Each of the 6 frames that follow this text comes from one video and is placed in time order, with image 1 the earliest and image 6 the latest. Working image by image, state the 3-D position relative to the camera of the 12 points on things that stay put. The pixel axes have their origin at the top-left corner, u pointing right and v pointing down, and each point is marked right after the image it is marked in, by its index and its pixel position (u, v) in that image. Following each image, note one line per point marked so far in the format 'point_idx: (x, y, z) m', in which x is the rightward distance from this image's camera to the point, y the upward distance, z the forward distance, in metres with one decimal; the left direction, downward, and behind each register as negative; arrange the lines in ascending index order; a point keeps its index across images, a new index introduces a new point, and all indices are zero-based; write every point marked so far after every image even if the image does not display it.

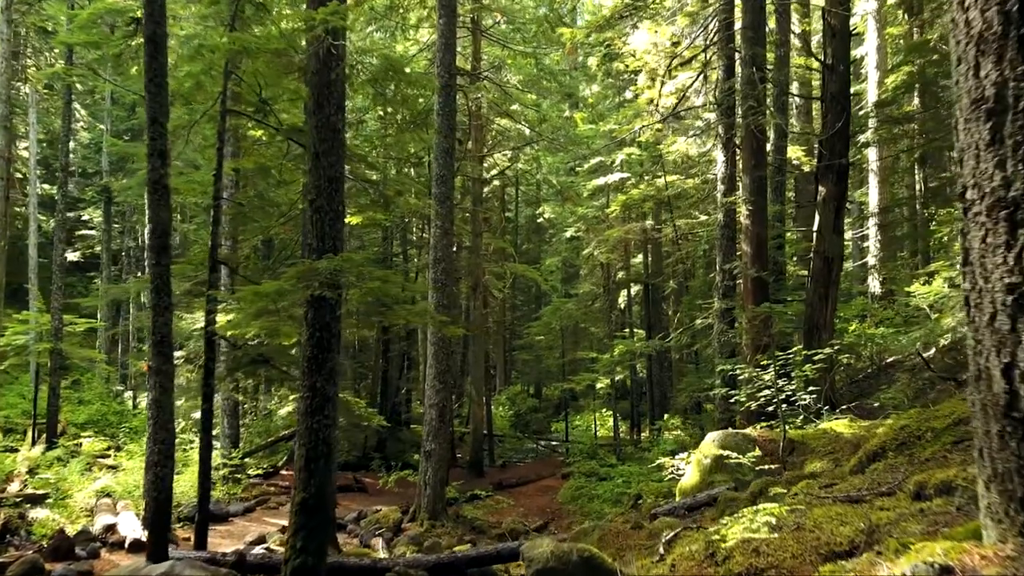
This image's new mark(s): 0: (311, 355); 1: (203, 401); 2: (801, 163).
0: (-1.6, -0.6, +6.2) m
1: (-3.3, -1.2, +8.2) m
2: (+5.9, +2.5, +15.8) m
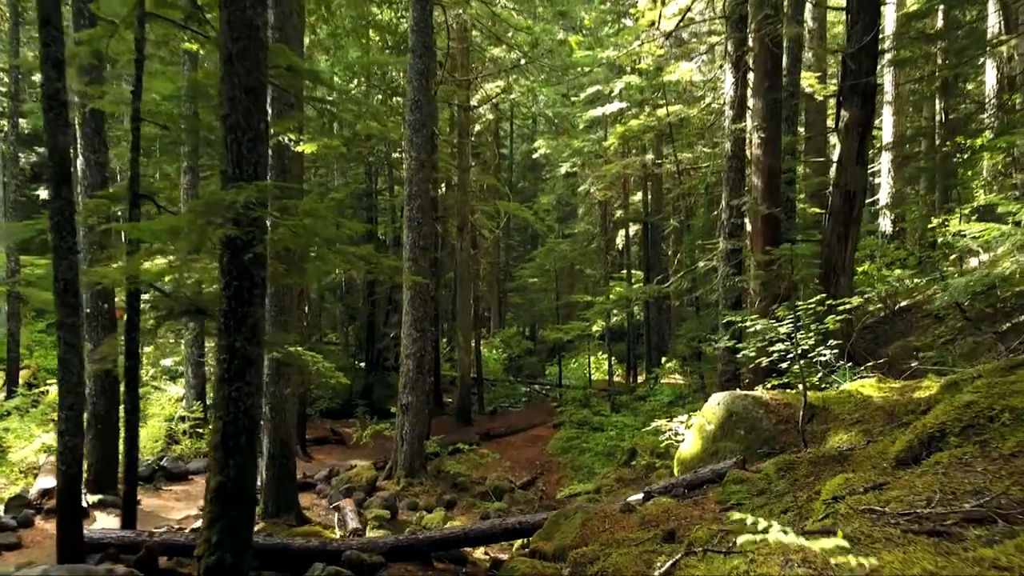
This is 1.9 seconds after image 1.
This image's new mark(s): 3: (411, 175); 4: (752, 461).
0: (-1.9, -0.1, +5.1) m
1: (-3.5, -0.6, +7.0) m
2: (+5.7, +3.7, +14.3) m
3: (-1.6, +1.8, +11.9) m
4: (+1.9, -1.4, +6.1) m
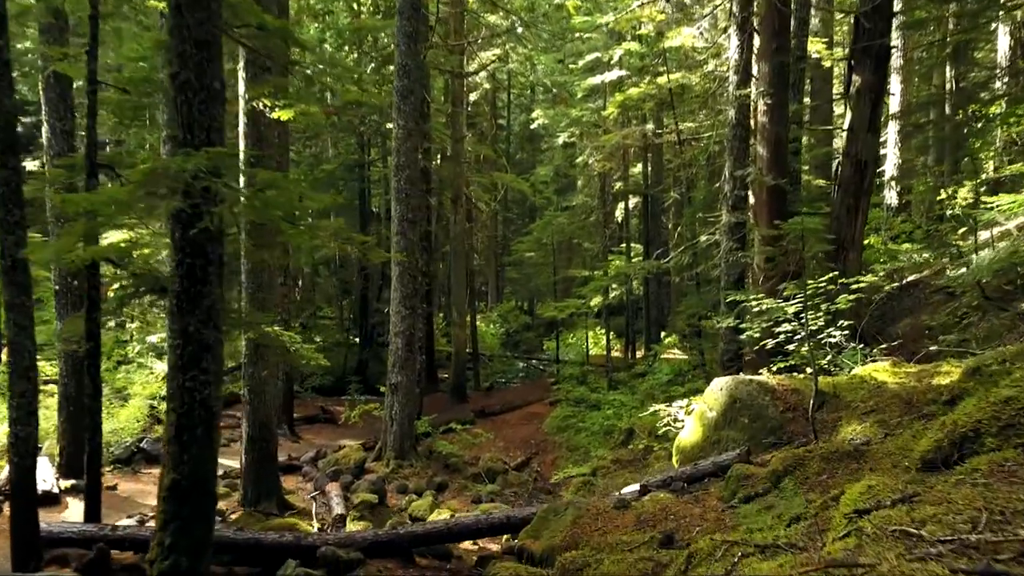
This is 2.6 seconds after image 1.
0: (-2.0, 0.0, +4.6) m
1: (-3.6, -0.4, +6.6) m
2: (+5.6, +4.1, +13.7) m
3: (-1.7, +2.1, +11.3) m
4: (+1.8, -1.2, +5.6) m
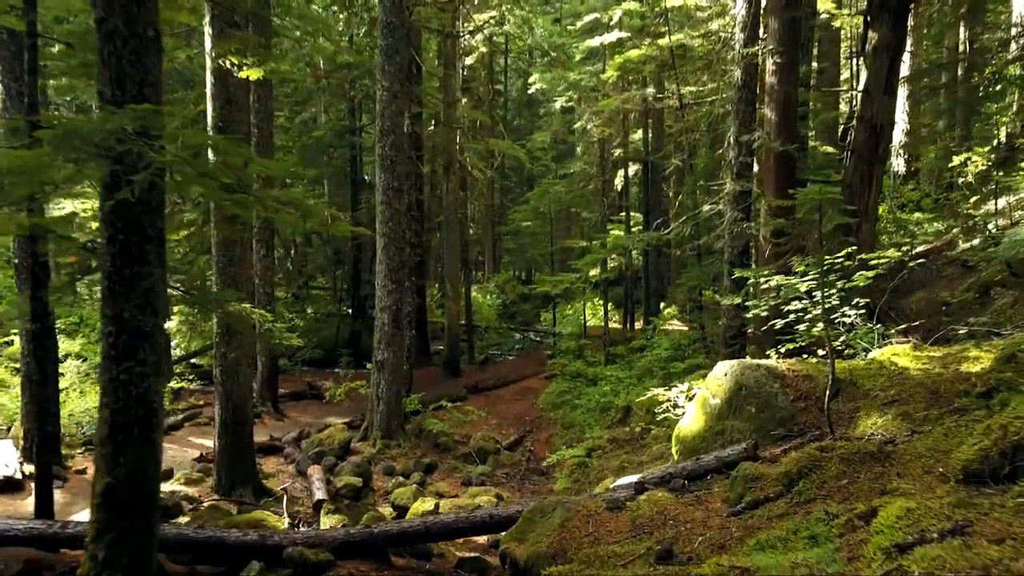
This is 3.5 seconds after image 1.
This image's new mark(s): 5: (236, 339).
0: (-2.1, +0.1, +4.0) m
1: (-3.7, -0.3, +6.0) m
2: (+5.4, +4.6, +13.0) m
3: (-1.8, +2.5, +10.7) m
4: (+1.7, -1.1, +5.1) m
5: (-2.9, -0.5, +8.1) m
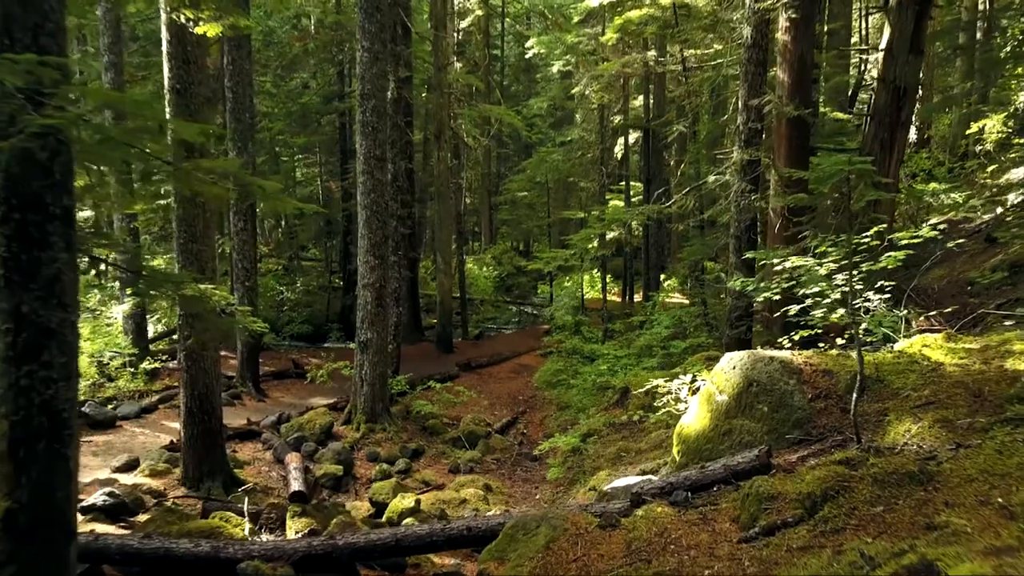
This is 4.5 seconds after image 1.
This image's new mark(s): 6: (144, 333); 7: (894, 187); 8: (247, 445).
0: (-2.2, +0.1, +3.4) m
1: (-3.9, -0.1, +5.4) m
2: (+5.3, +5.0, +12.1) m
3: (-1.9, +2.8, +9.9) m
4: (+1.6, -1.0, +4.5) m
5: (-3.0, -0.3, +7.4) m
6: (-6.0, -0.3, +12.5) m
7: (+4.0, +1.0, +8.0) m
8: (-3.4, -2.0, +9.8) m
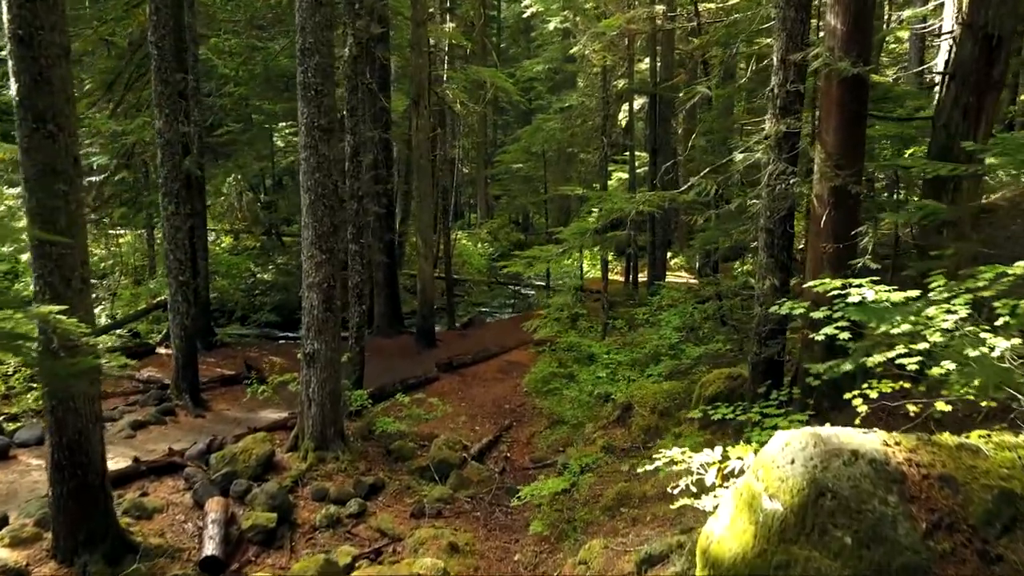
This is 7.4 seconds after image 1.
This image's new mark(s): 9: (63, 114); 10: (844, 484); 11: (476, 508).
0: (-2.5, -0.1, +1.6) m
1: (-4.1, -0.3, +3.6) m
2: (+5.1, +5.1, +10.1) m
3: (-2.2, +2.8, +8.0) m
4: (+1.3, -1.2, +2.7) m
5: (-3.3, -0.4, +5.6) m
6: (-6.3, -0.2, +10.7) m
7: (+3.7, +0.9, +6.2) m
8: (-3.6, -2.0, +8.0) m
9: (-3.3, +1.3, +5.6) m
10: (+1.3, -0.8, +3.1) m
11: (-0.4, -2.3, +8.0) m
